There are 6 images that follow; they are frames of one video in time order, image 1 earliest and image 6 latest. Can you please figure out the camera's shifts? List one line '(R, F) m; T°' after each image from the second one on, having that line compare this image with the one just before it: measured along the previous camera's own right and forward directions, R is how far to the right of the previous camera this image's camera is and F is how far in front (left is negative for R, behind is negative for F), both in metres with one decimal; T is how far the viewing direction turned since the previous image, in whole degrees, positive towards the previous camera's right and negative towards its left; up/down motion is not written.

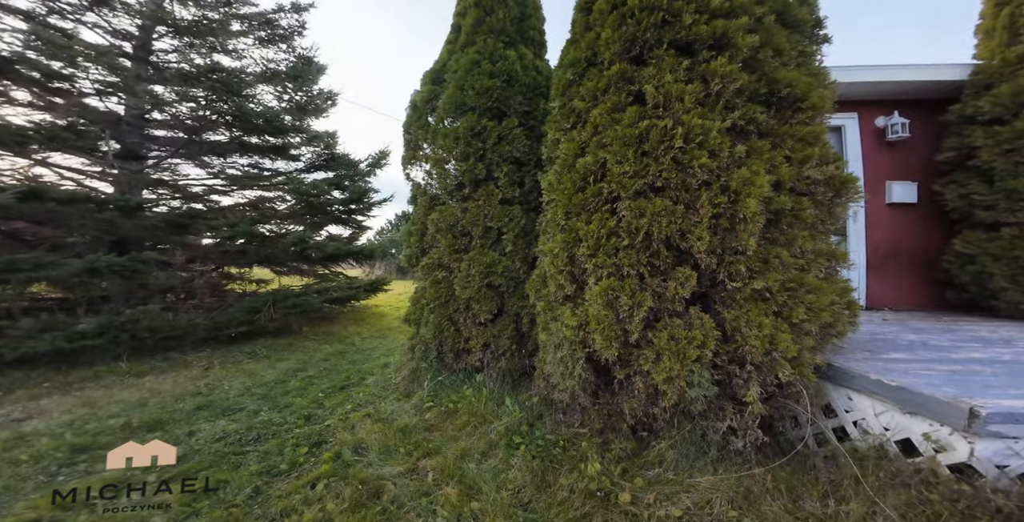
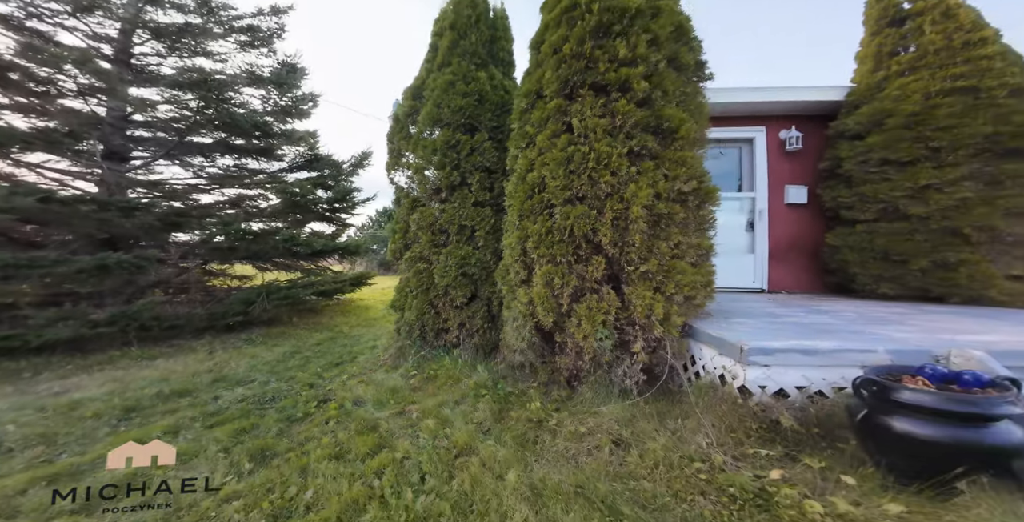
(+0.1, -0.6) m; +3°
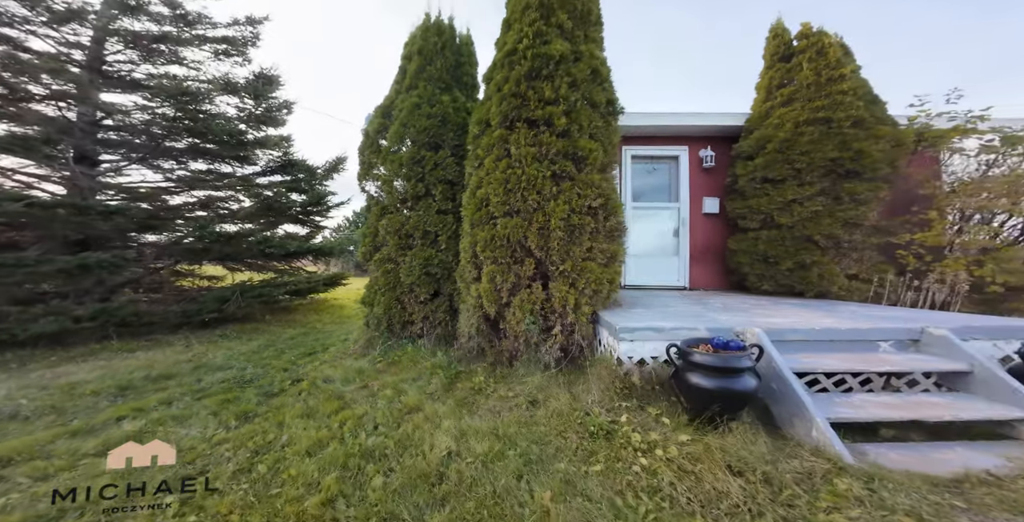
(+0.3, -0.6) m; +3°
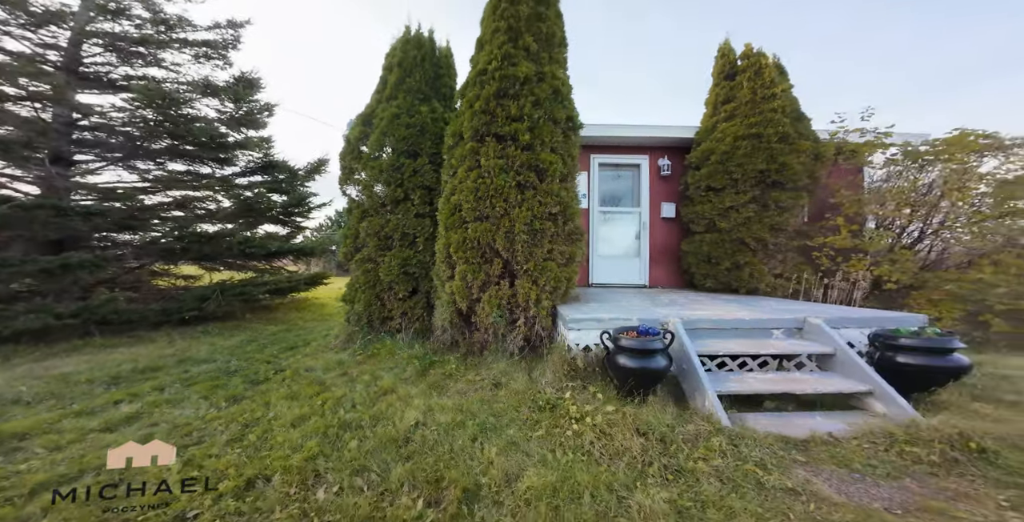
(+0.2, -0.4) m; +3°
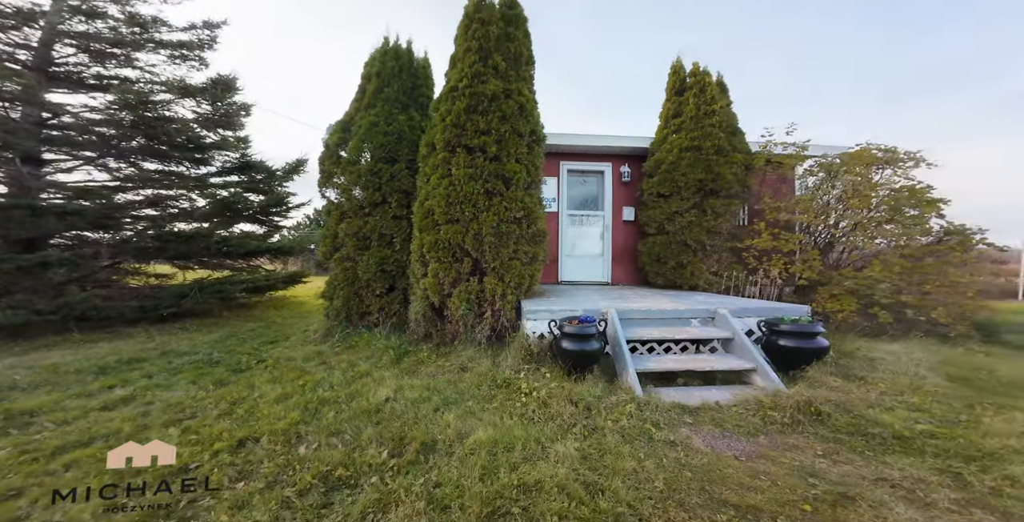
(+0.2, -0.4) m; +3°
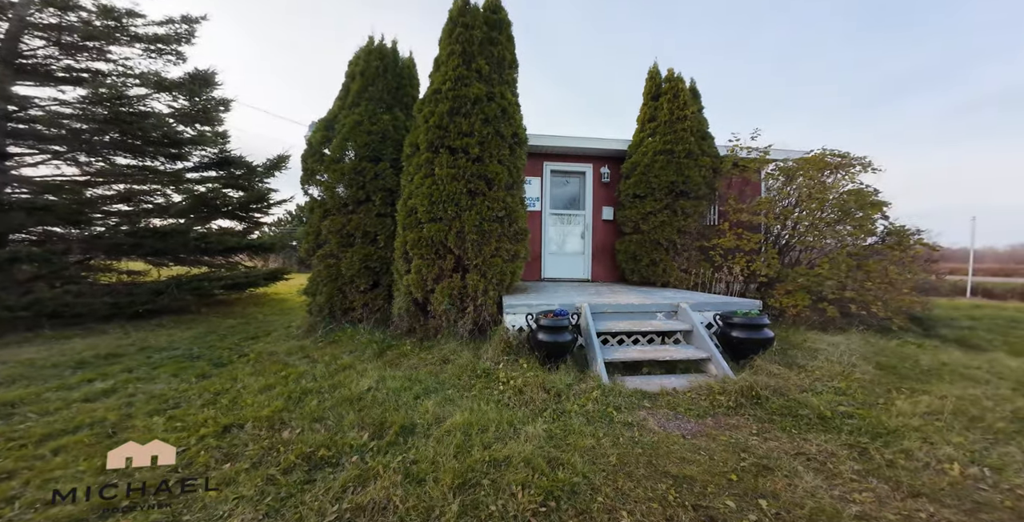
(+0.1, -0.2) m; +2°
